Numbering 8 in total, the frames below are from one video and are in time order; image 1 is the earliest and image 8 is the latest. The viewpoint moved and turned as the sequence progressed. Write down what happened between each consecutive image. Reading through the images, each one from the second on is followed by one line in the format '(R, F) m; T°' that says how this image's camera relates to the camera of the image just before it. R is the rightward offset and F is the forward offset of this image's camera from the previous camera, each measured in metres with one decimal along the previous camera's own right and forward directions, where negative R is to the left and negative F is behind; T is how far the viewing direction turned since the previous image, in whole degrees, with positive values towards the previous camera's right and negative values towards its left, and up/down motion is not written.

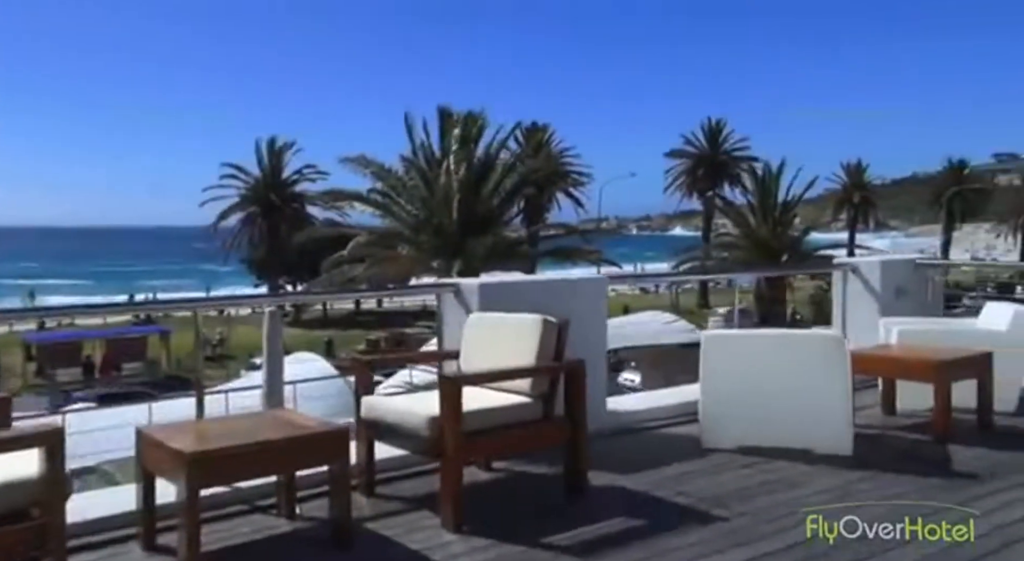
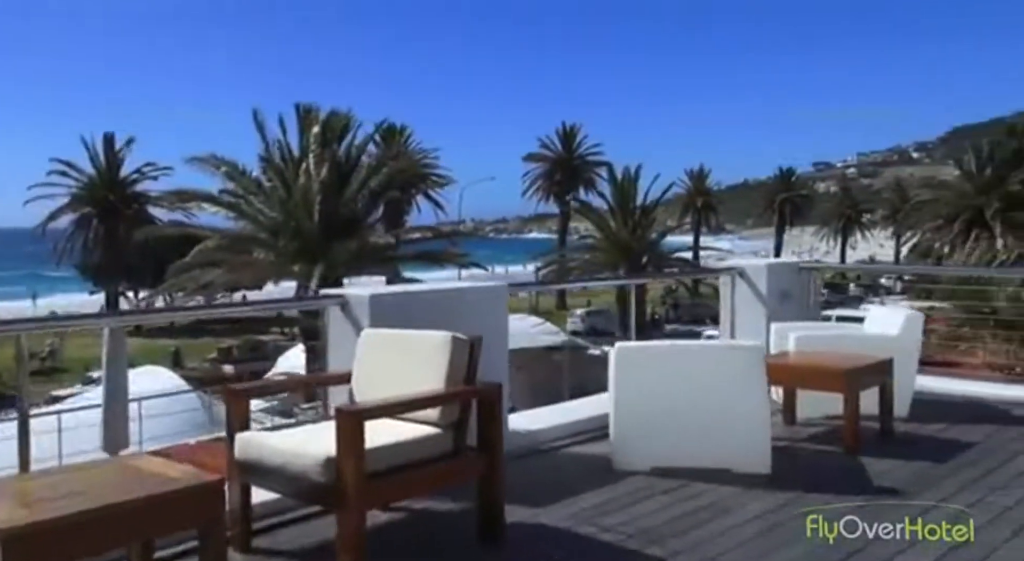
(-0.1, +0.4) m; +9°
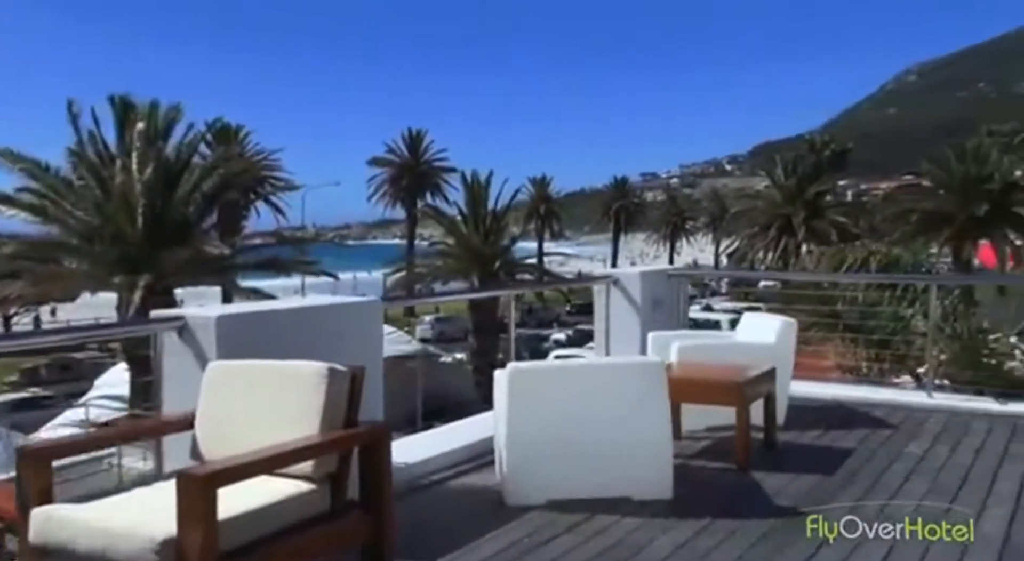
(-0.1, +0.4) m; +10°
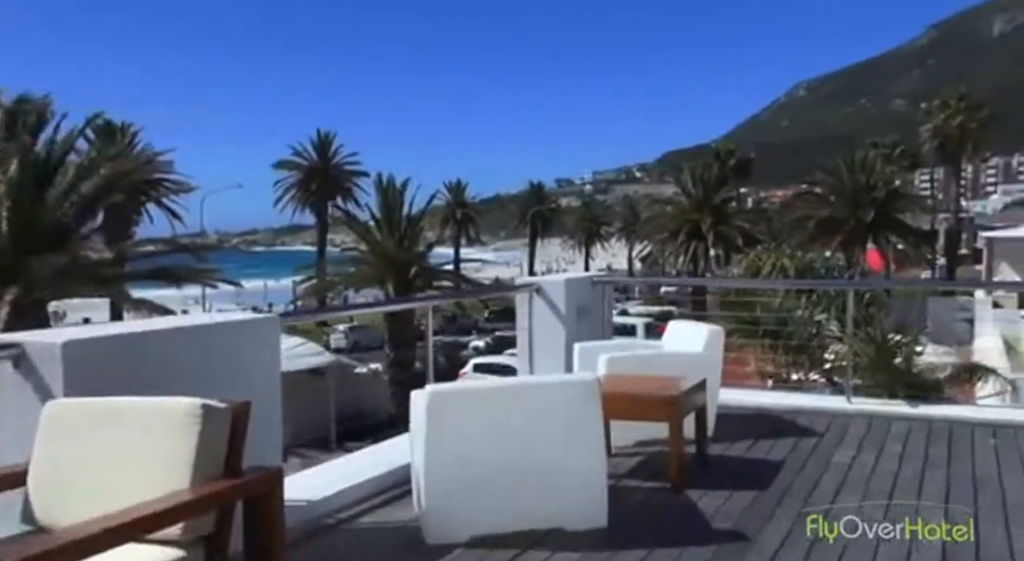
(0.0, +0.3) m; +6°
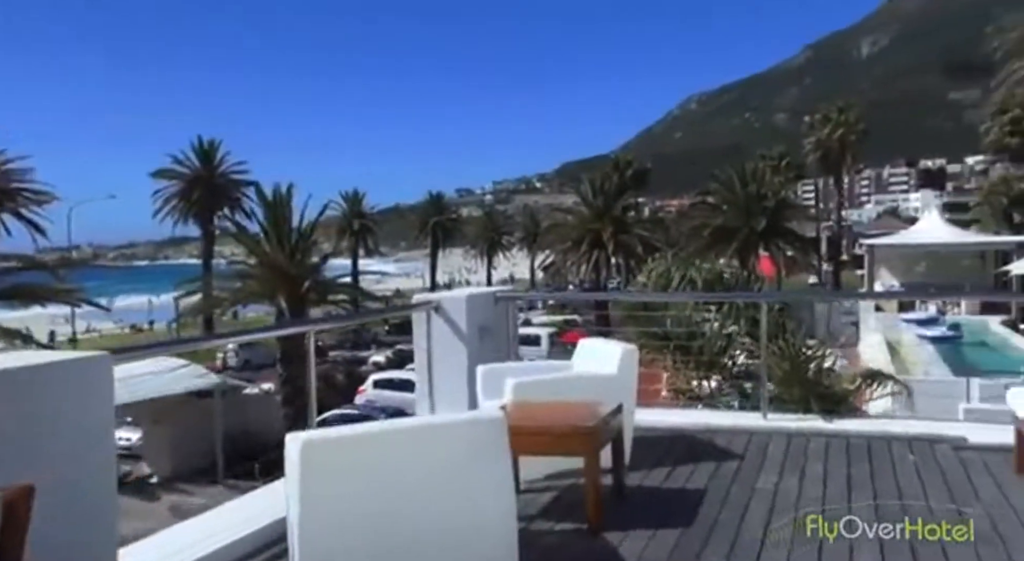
(0.0, +0.5) m; +7°
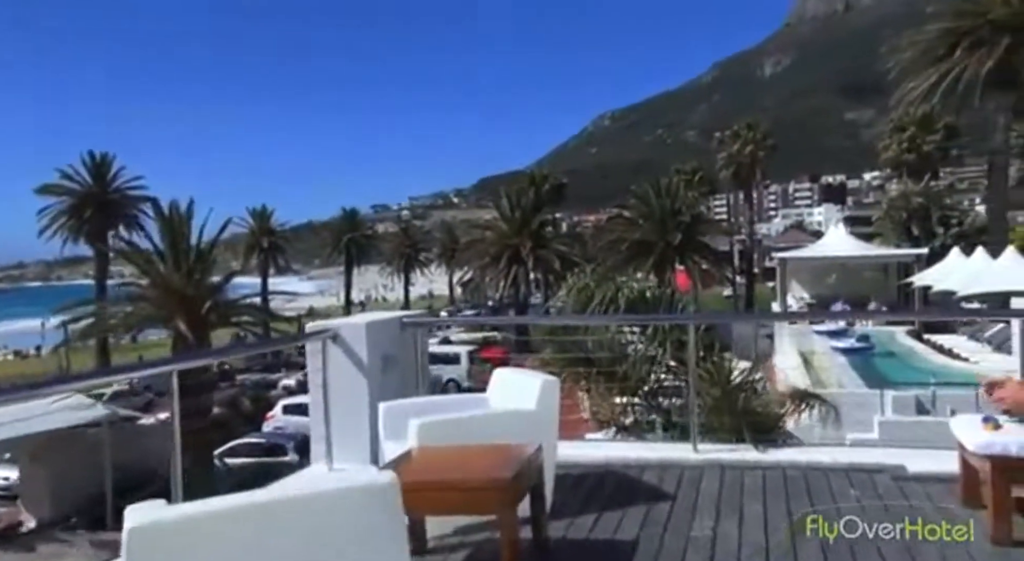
(+0.1, +0.5) m; +5°
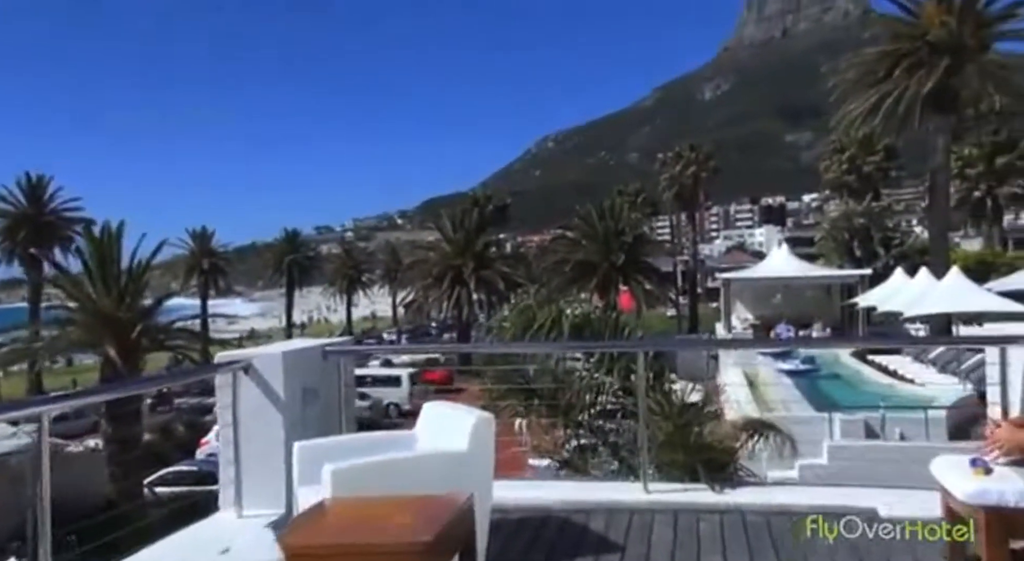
(+0.1, +0.4) m; +4°
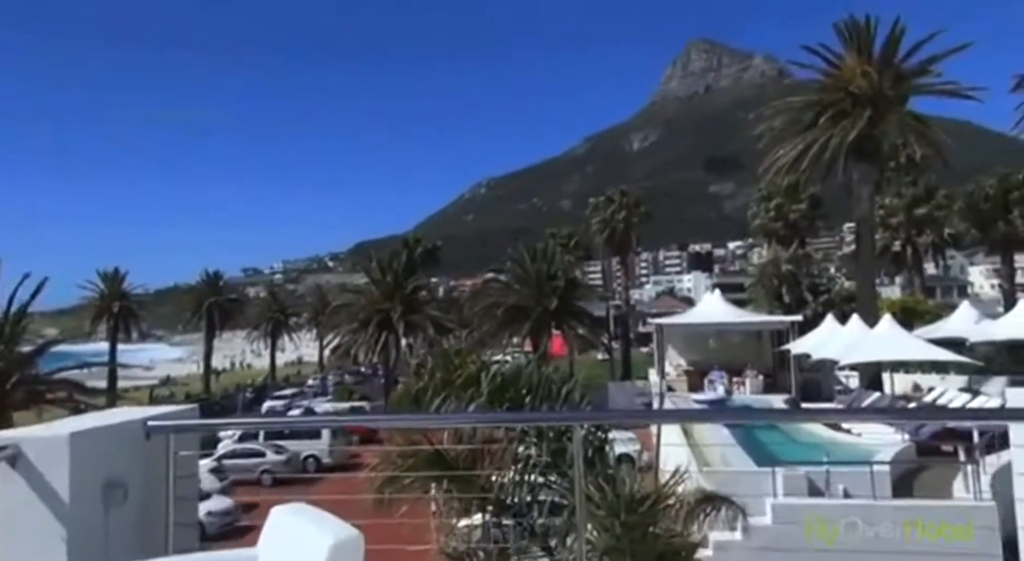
(+0.1, +1.1) m; +5°
